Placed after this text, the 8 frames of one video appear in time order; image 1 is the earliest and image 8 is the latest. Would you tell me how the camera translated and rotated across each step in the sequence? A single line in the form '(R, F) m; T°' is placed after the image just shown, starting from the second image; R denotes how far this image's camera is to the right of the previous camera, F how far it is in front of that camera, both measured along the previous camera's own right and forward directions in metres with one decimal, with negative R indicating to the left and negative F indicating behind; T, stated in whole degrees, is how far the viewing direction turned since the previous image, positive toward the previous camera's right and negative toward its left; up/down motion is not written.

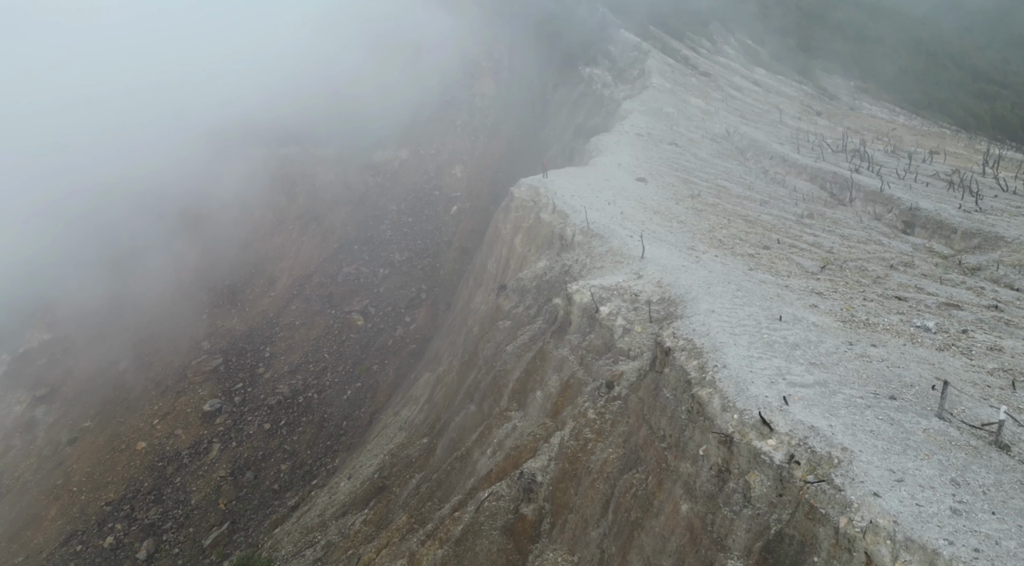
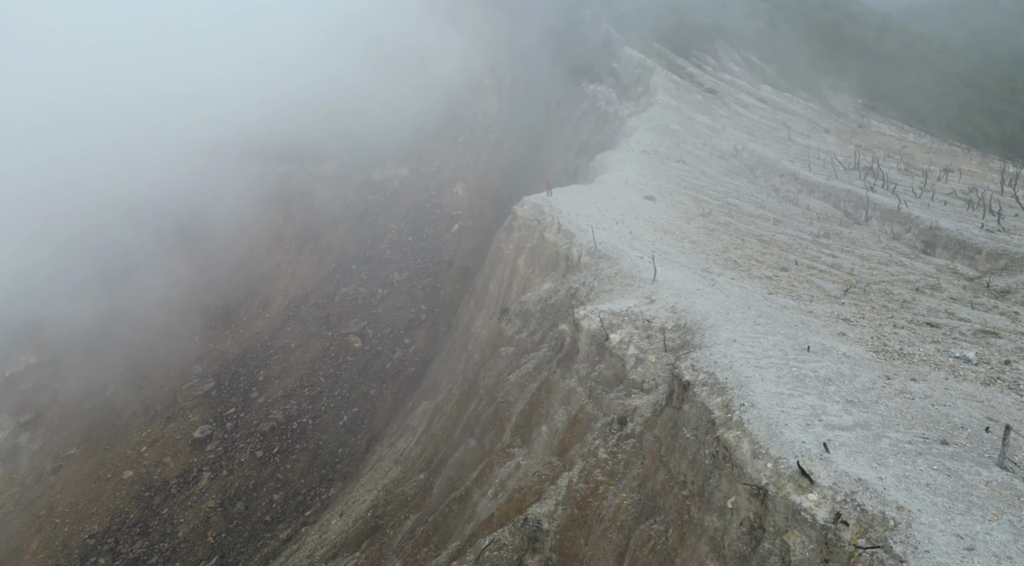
(0.0, +0.8) m; 0°
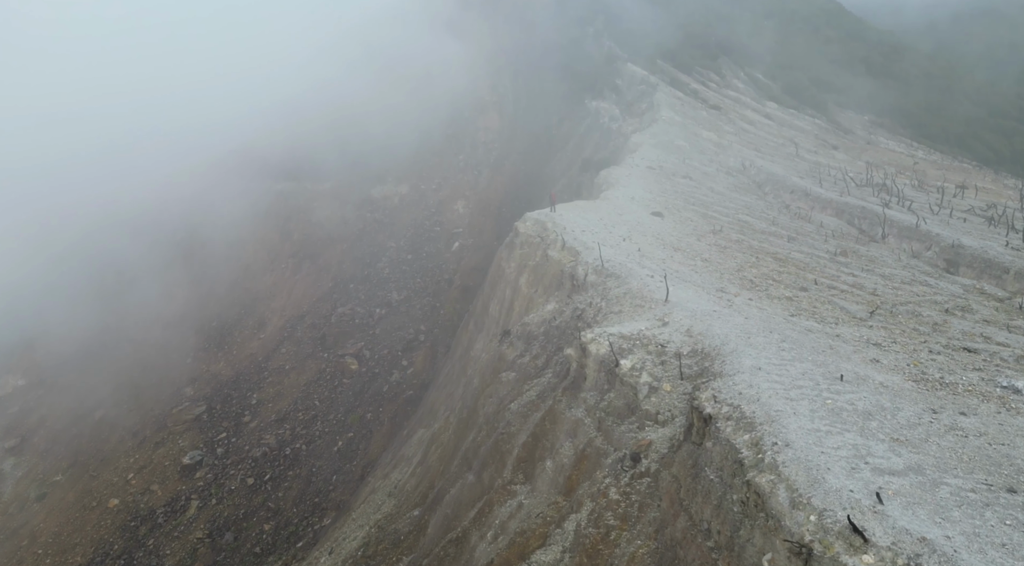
(0.0, +0.8) m; 0°
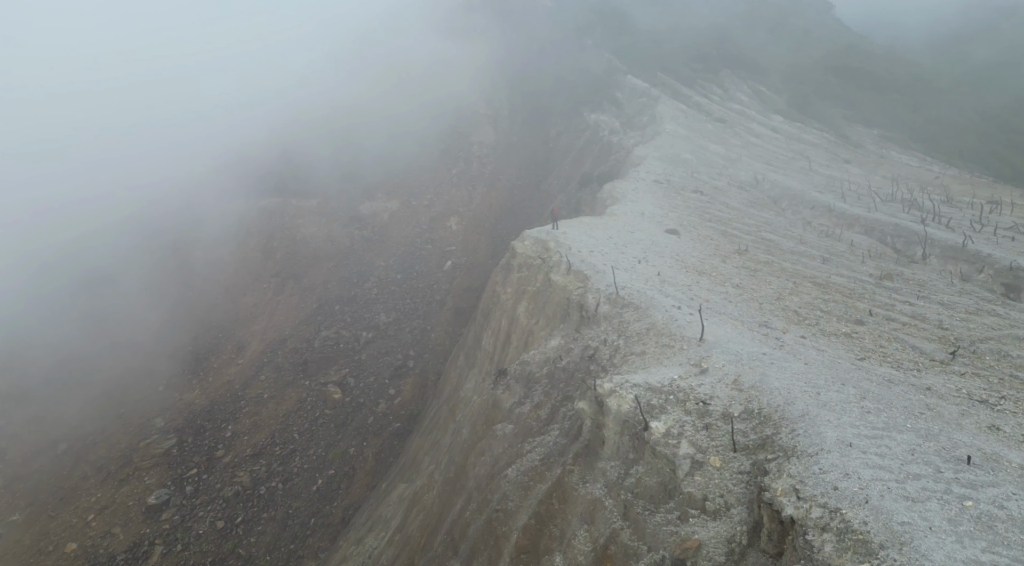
(0.0, +2.3) m; 0°
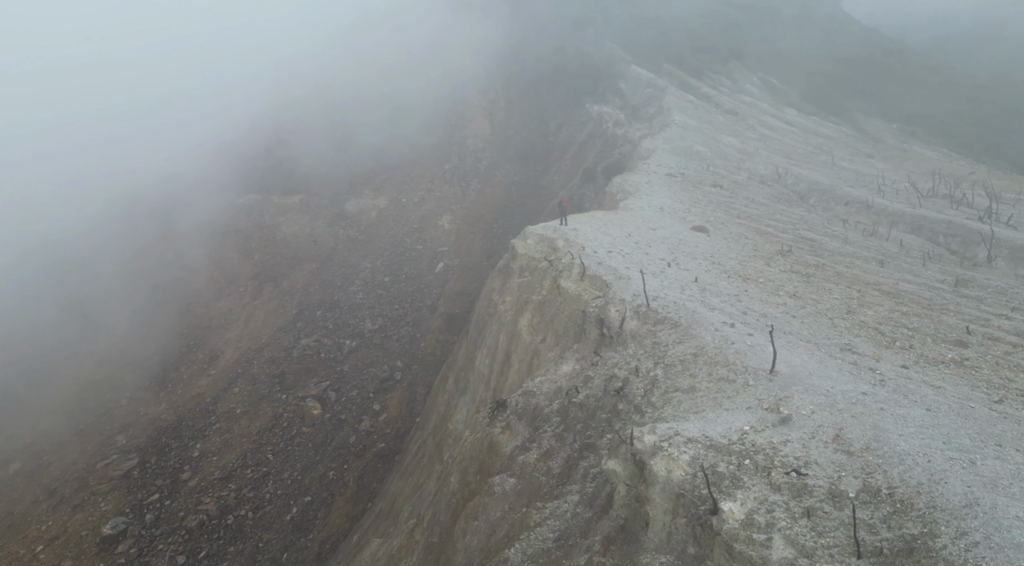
(-0.1, +2.5) m; 0°
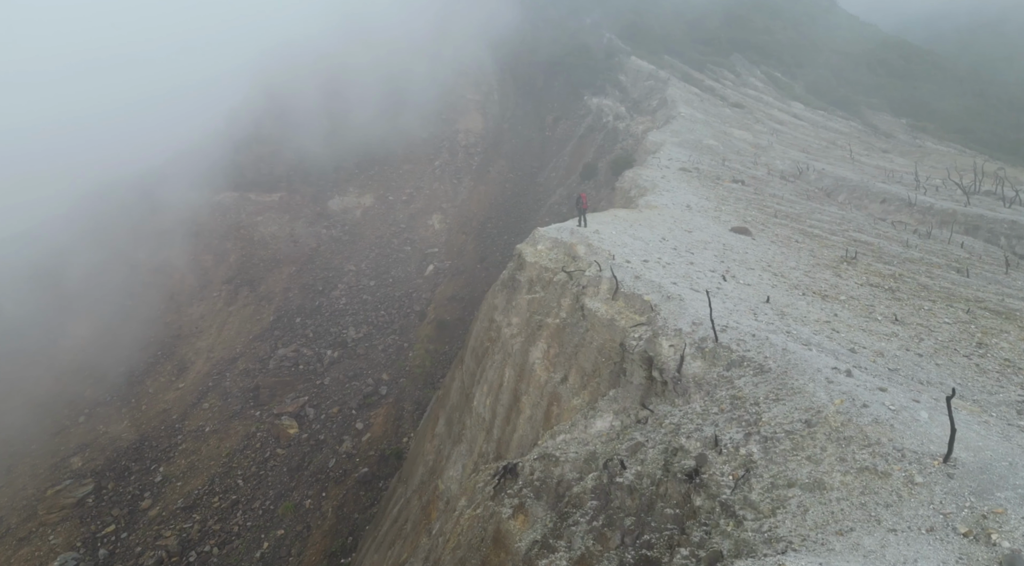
(-0.2, +2.5) m; +1°
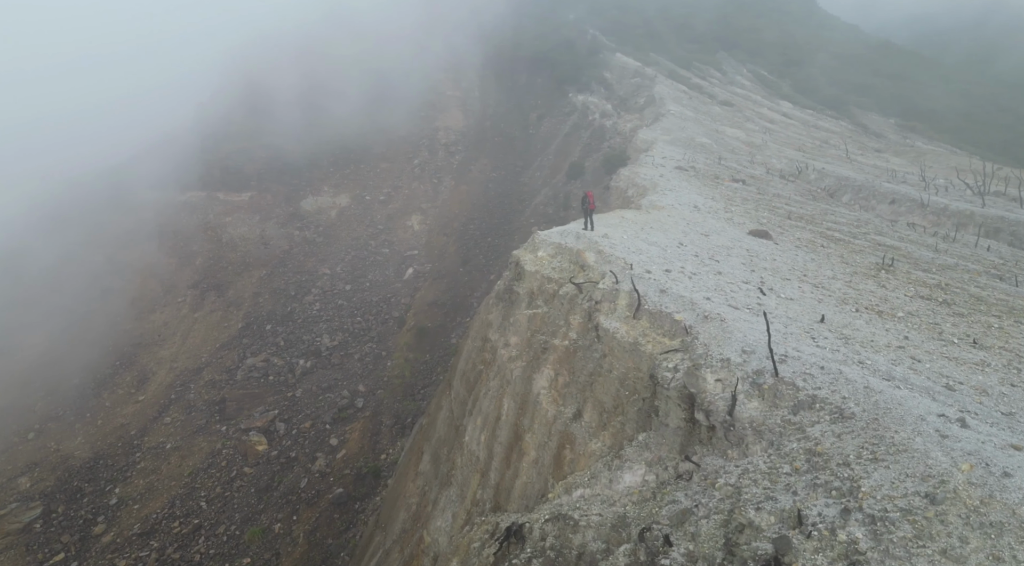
(-0.2, +1.4) m; +2°
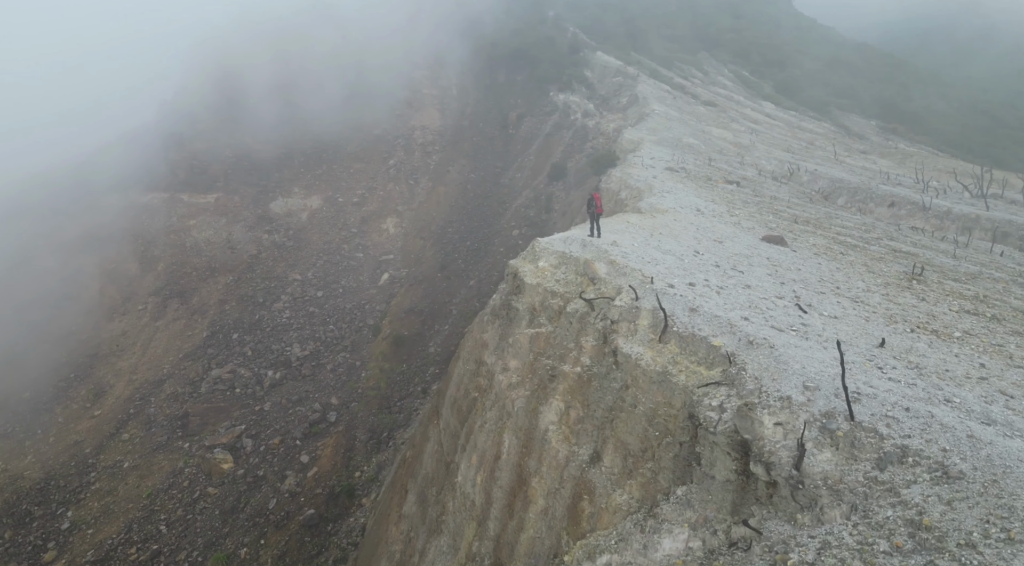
(-0.2, +1.0) m; +2°
